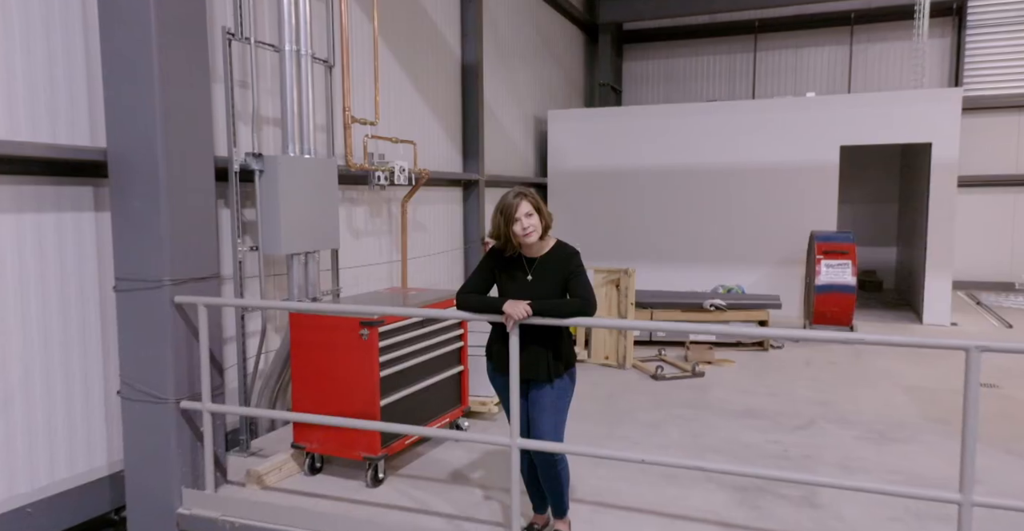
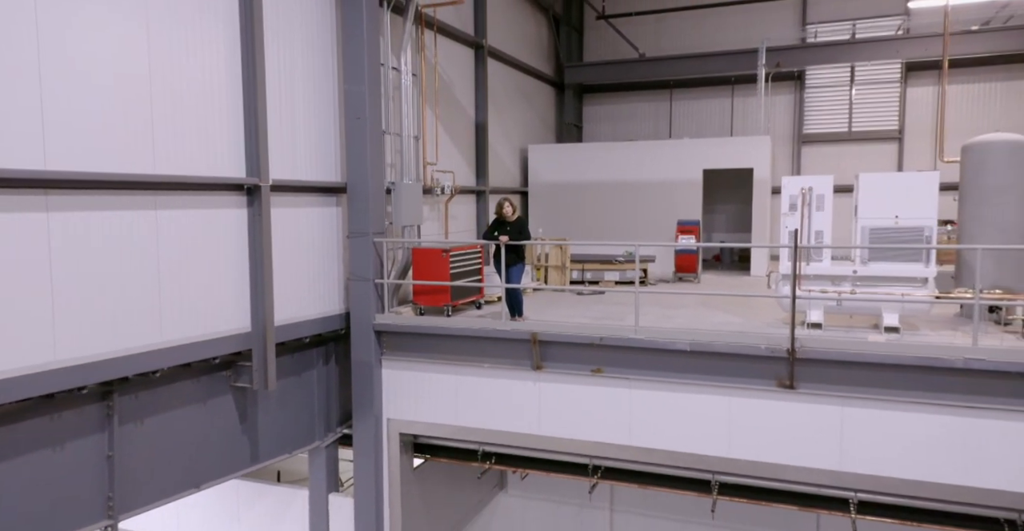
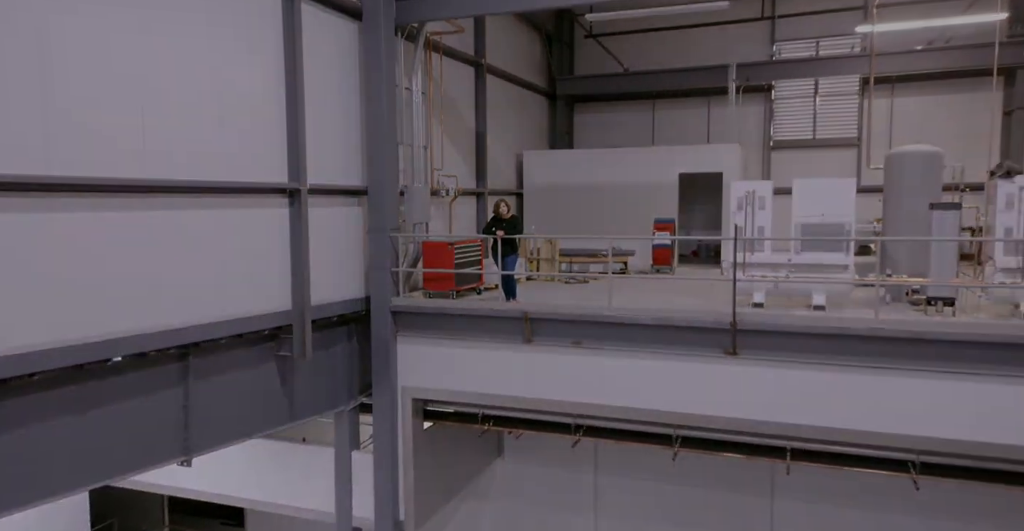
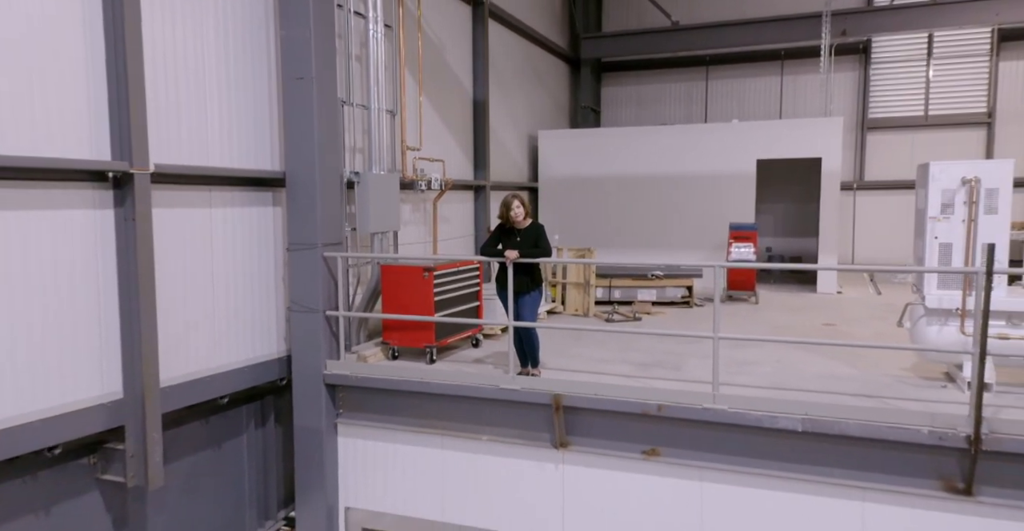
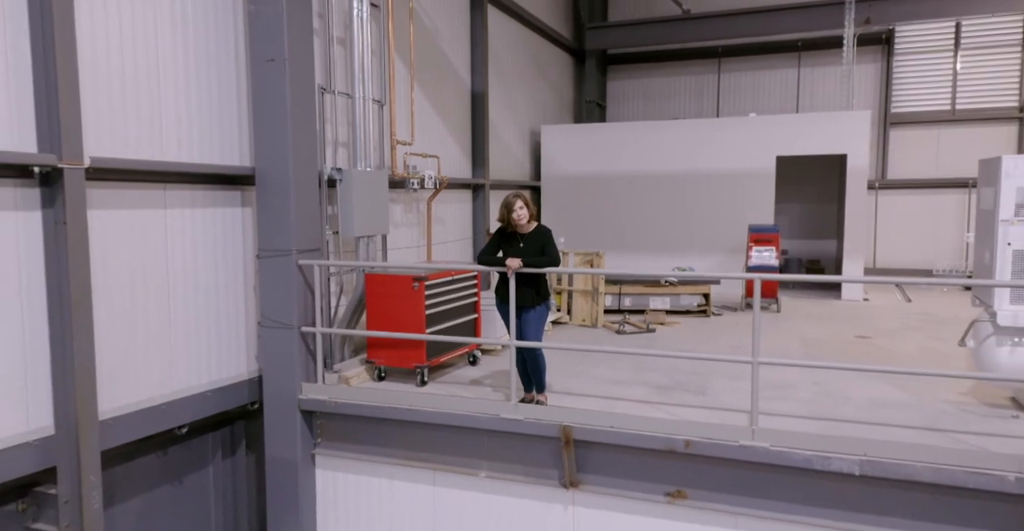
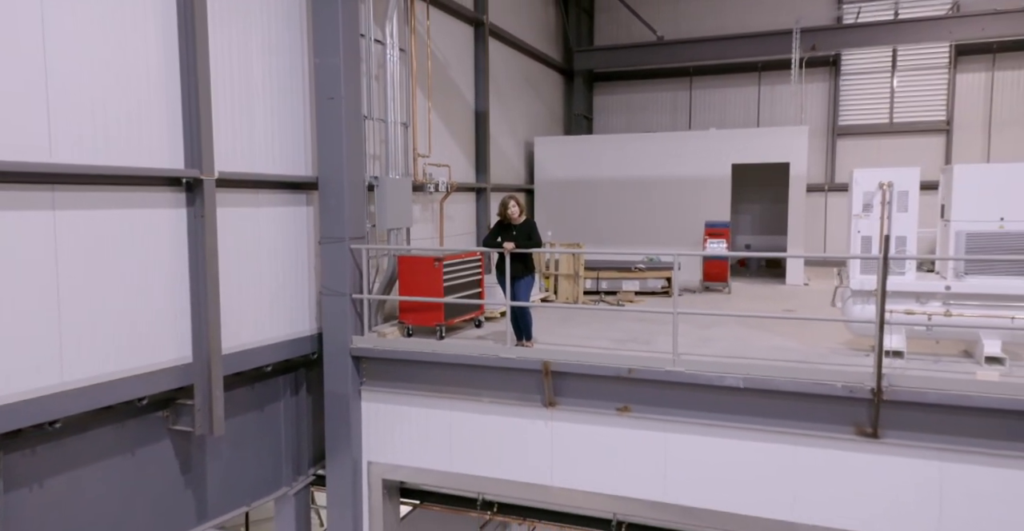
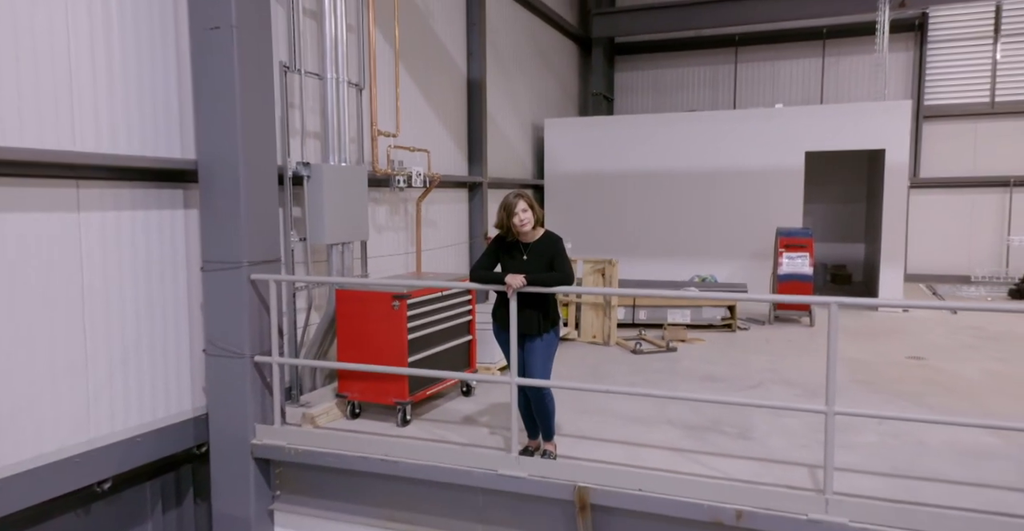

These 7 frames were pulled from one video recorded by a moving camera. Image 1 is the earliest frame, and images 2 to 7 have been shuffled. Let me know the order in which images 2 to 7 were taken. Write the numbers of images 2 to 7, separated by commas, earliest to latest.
7, 5, 4, 6, 2, 3
